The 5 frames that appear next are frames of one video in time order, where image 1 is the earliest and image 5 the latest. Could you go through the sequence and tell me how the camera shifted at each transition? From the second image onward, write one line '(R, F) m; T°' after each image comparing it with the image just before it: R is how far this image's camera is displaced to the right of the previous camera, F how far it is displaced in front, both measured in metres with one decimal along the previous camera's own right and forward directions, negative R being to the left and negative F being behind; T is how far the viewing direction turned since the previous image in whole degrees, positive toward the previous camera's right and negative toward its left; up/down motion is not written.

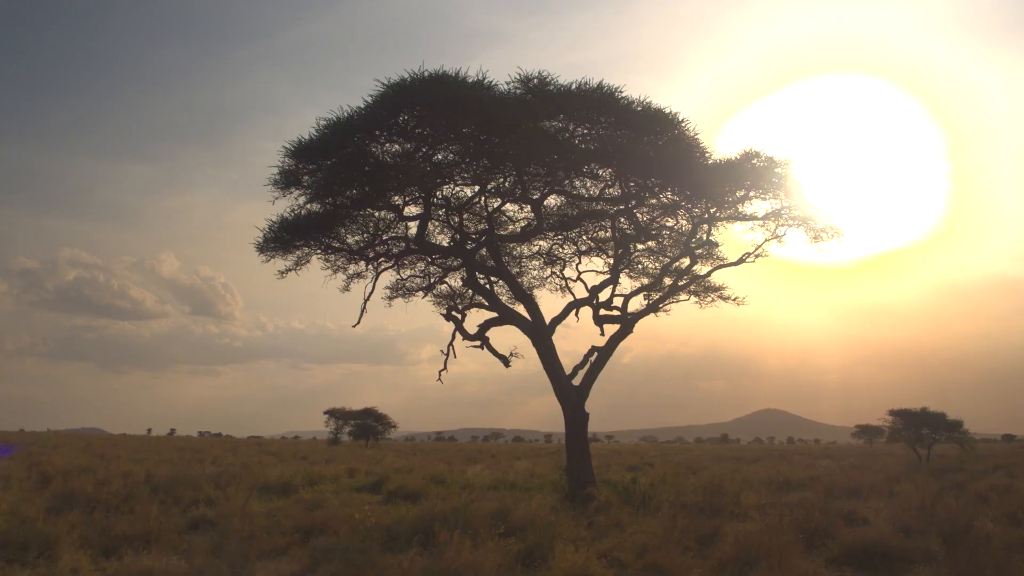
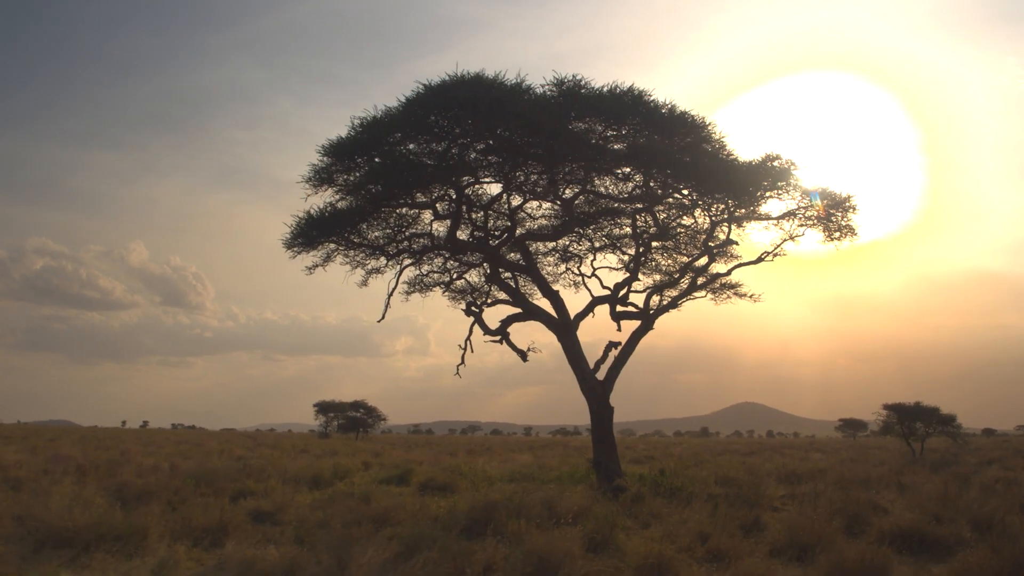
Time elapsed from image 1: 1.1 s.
(-0.8, -0.3) m; +1°
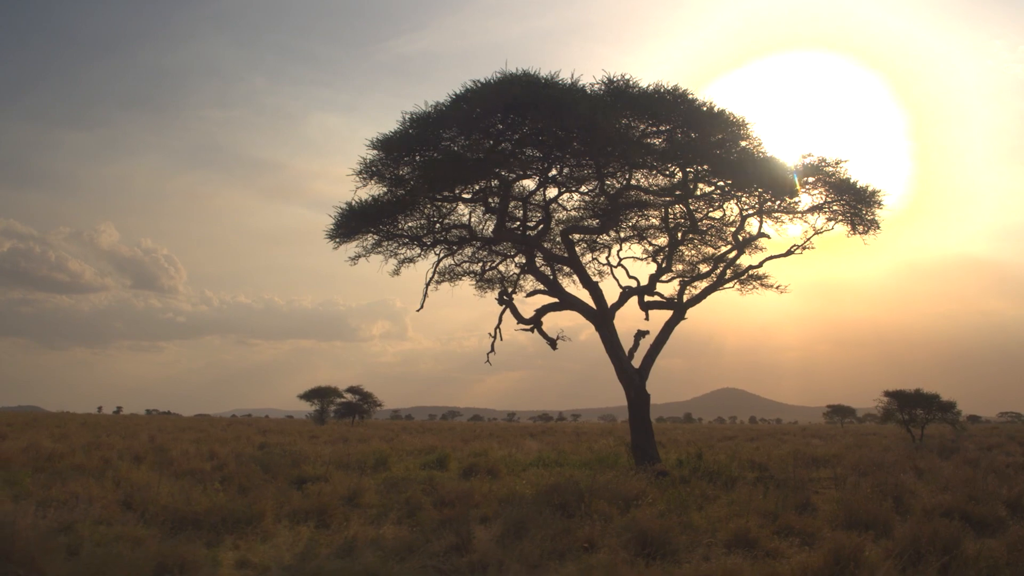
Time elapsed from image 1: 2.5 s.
(-1.1, -0.5) m; +1°
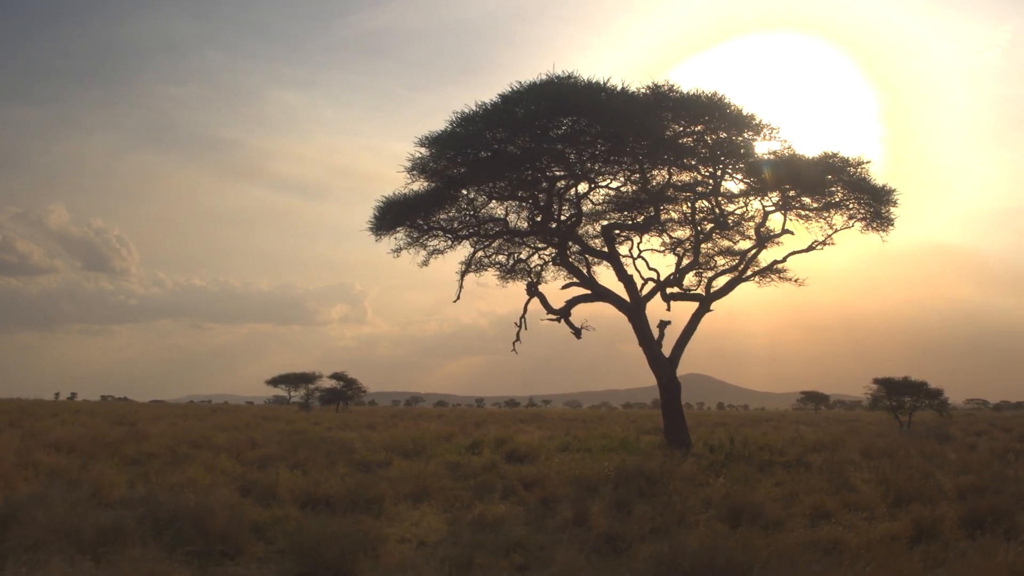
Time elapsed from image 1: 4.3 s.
(-1.4, -0.7) m; +2°
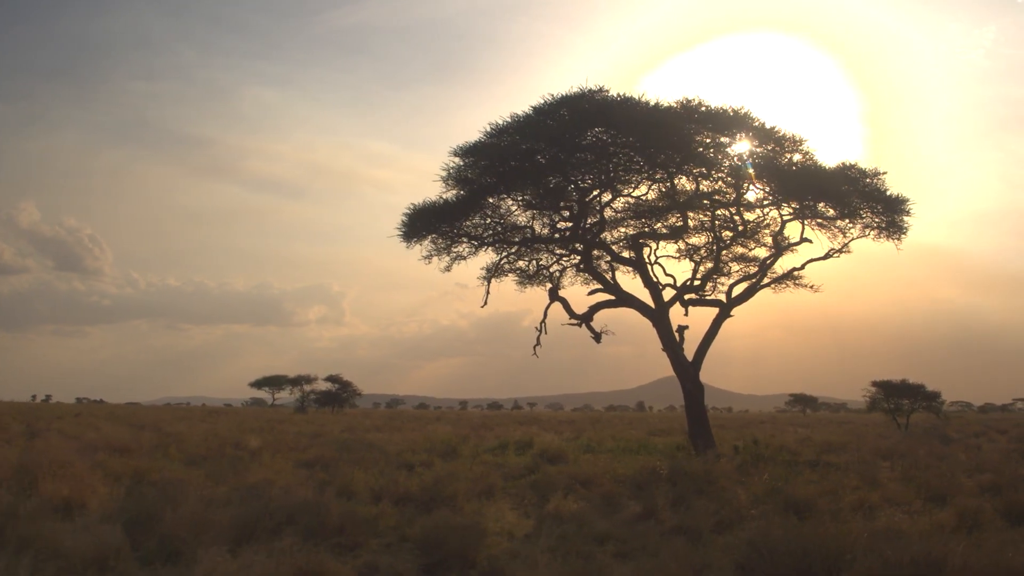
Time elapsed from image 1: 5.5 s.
(-0.9, -0.5) m; +1°
